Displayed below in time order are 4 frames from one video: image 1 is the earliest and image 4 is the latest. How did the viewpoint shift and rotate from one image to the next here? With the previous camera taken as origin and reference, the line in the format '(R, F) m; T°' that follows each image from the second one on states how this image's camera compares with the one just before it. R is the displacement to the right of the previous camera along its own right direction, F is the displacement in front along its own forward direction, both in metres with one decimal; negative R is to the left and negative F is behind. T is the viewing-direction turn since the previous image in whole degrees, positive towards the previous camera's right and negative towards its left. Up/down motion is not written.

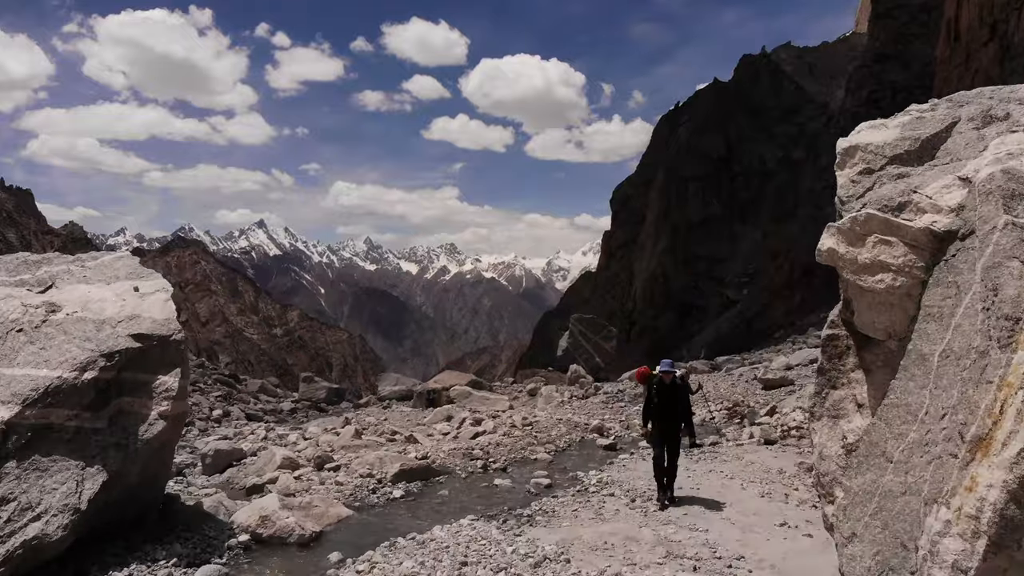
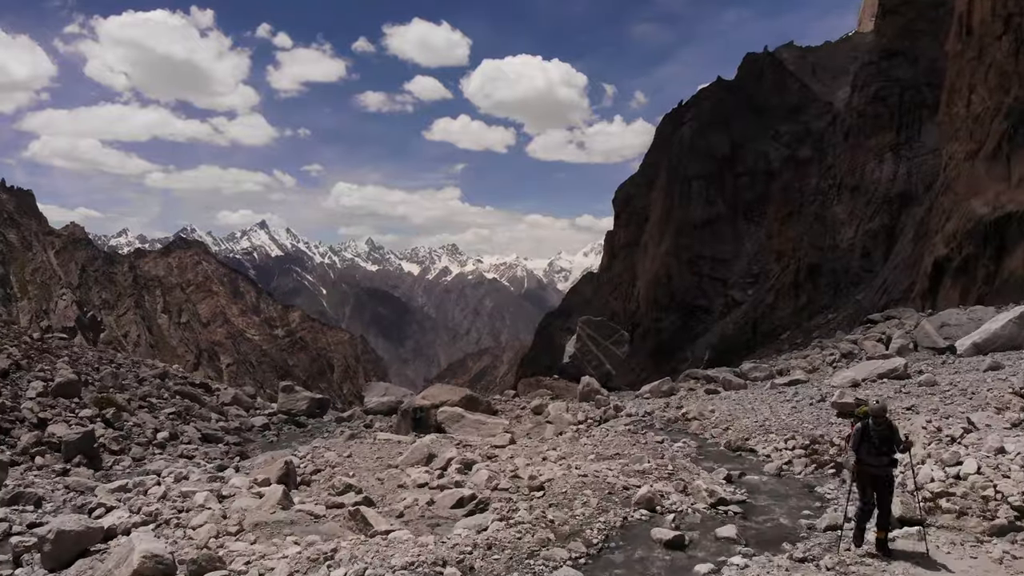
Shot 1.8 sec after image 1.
(0.0, +1.8) m; 0°
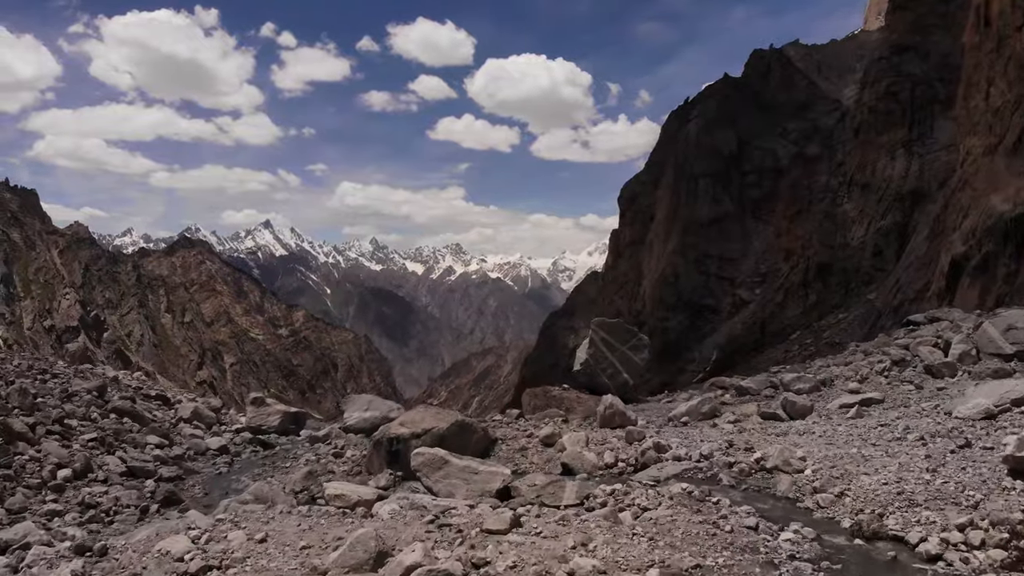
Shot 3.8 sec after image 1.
(0.0, +2.2) m; 0°
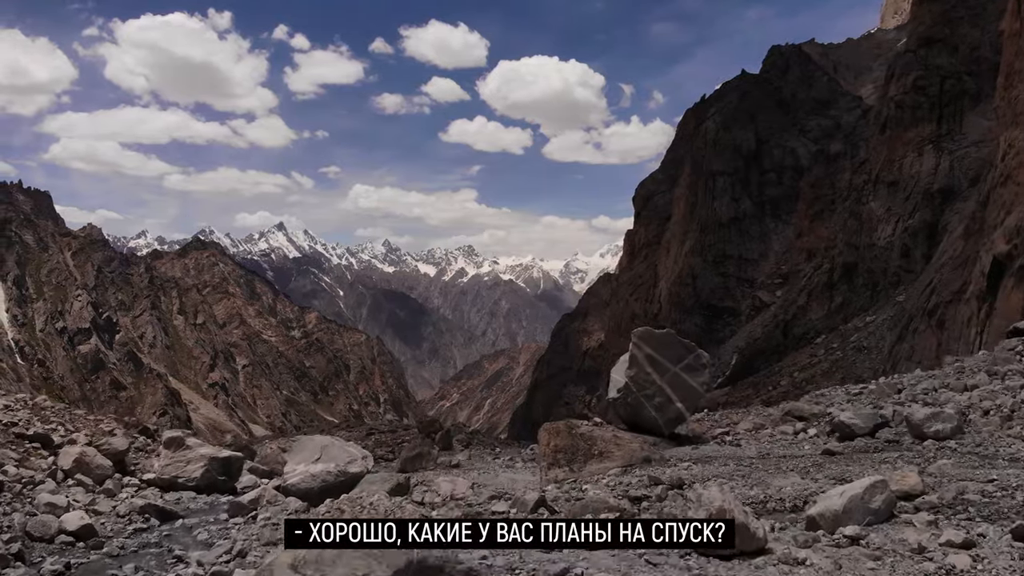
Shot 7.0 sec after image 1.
(0.0, +3.9) m; -1°
